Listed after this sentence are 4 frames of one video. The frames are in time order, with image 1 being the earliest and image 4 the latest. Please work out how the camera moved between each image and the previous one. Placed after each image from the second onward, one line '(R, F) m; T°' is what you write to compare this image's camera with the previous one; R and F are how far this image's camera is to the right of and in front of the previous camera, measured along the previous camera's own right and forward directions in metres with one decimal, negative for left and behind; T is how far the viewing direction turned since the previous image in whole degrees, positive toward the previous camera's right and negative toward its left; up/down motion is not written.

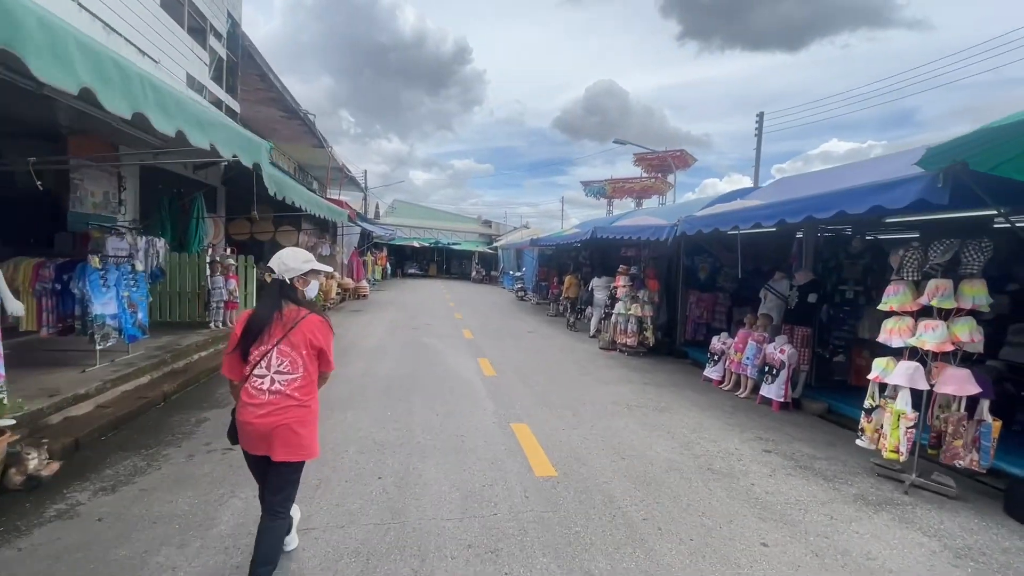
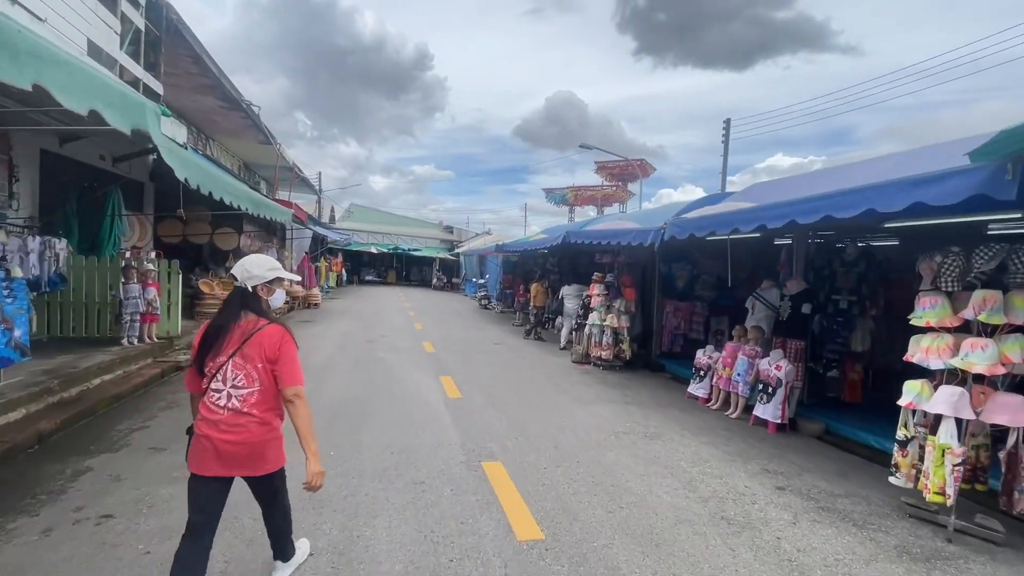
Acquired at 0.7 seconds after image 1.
(-0.1, +1.0) m; +5°
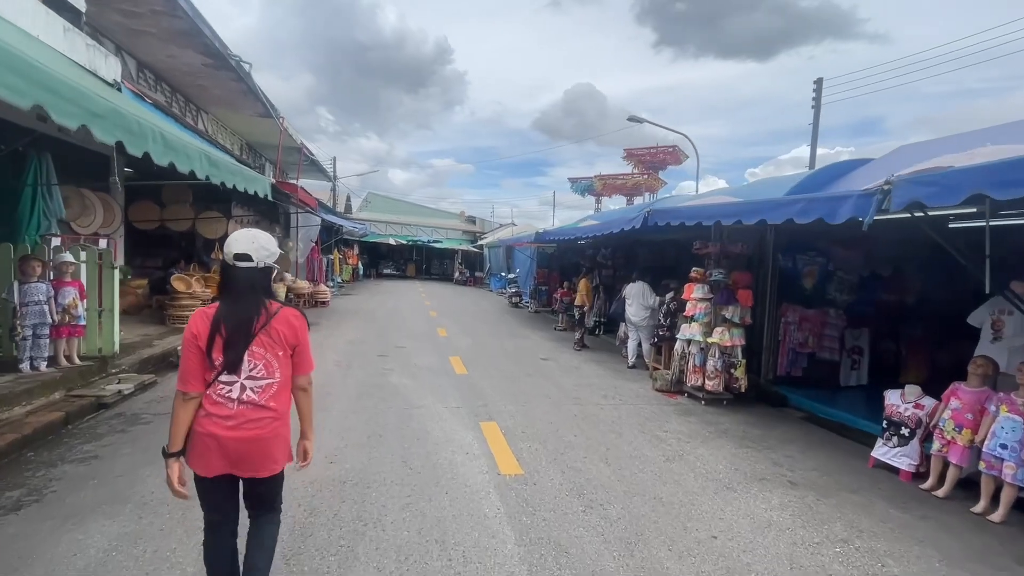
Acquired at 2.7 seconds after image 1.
(-0.7, +3.0) m; -2°
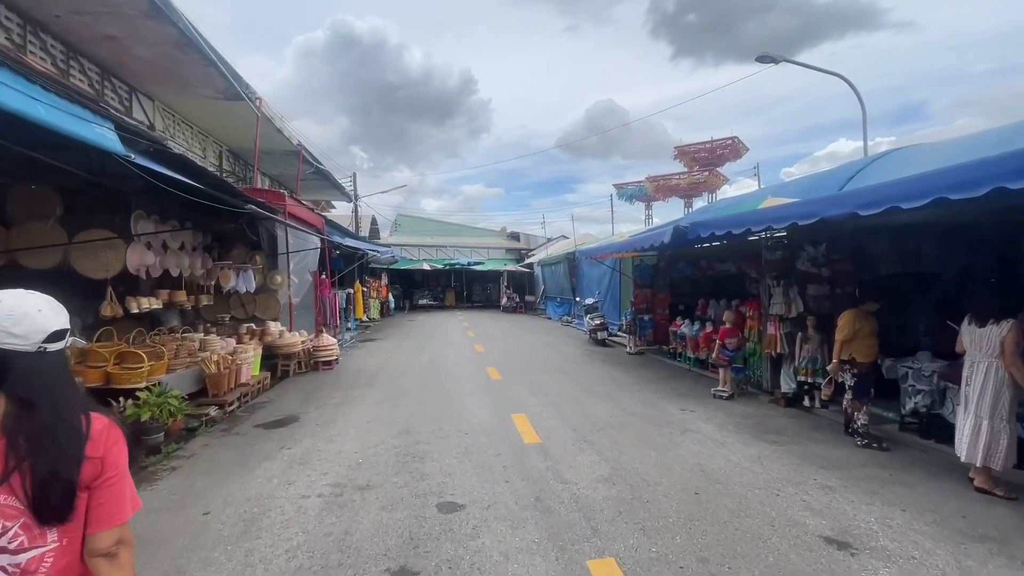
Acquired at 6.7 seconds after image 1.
(-1.4, +6.3) m; -4°
